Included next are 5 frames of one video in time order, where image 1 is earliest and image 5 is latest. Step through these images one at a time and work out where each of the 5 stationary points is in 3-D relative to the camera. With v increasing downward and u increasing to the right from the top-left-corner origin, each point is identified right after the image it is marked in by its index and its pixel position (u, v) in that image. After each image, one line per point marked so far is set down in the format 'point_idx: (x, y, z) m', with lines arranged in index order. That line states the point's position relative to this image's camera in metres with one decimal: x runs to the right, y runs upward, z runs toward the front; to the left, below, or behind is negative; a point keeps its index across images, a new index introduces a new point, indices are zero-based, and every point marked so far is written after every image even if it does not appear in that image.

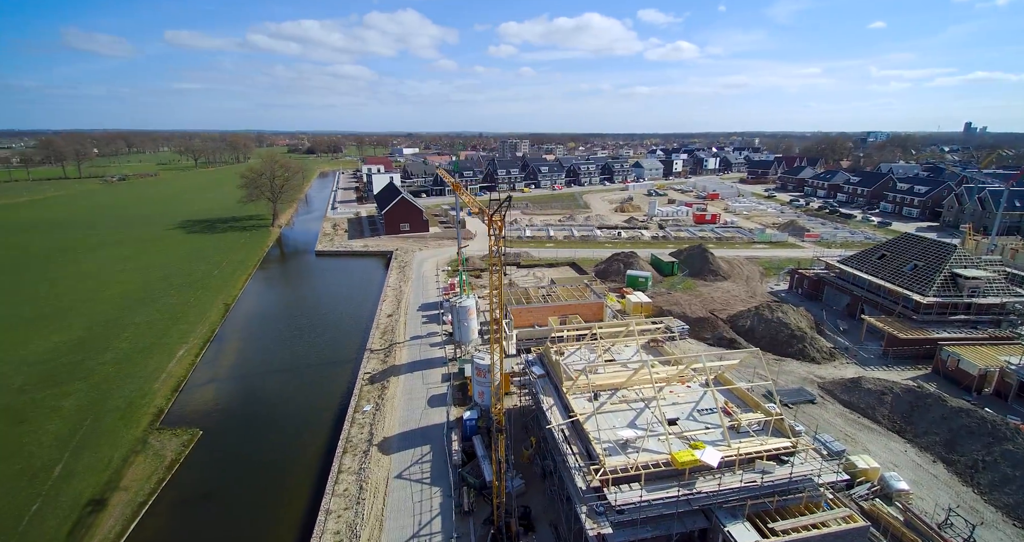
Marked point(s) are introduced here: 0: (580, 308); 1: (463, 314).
0: (+2.4, -1.4, +17.6) m
1: (-1.5, -1.3, +15.3) m
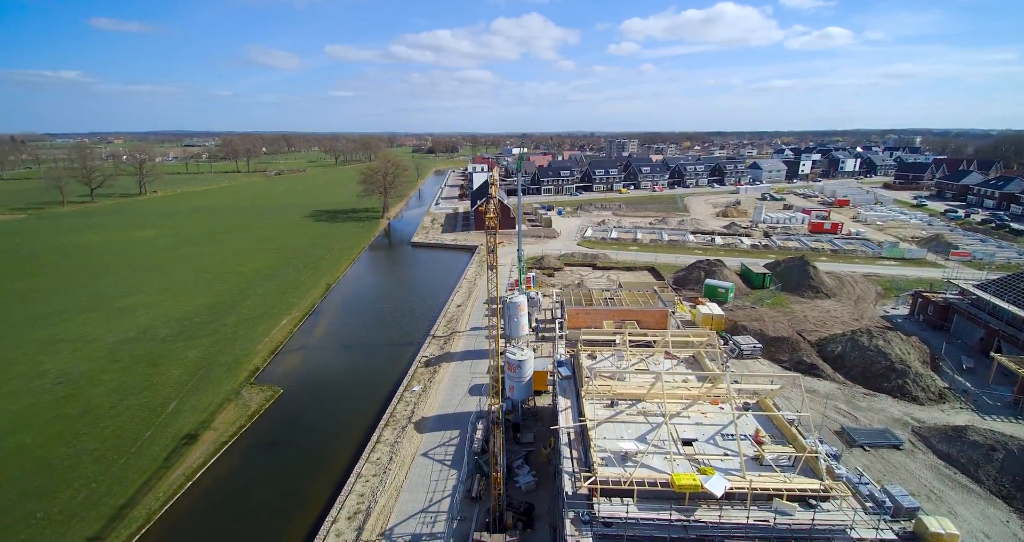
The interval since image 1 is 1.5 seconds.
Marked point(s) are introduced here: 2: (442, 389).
0: (+4.4, -1.5, +16.9) m
1: (0.0, -1.2, +15.6) m
2: (-2.1, -3.5, +14.7) m
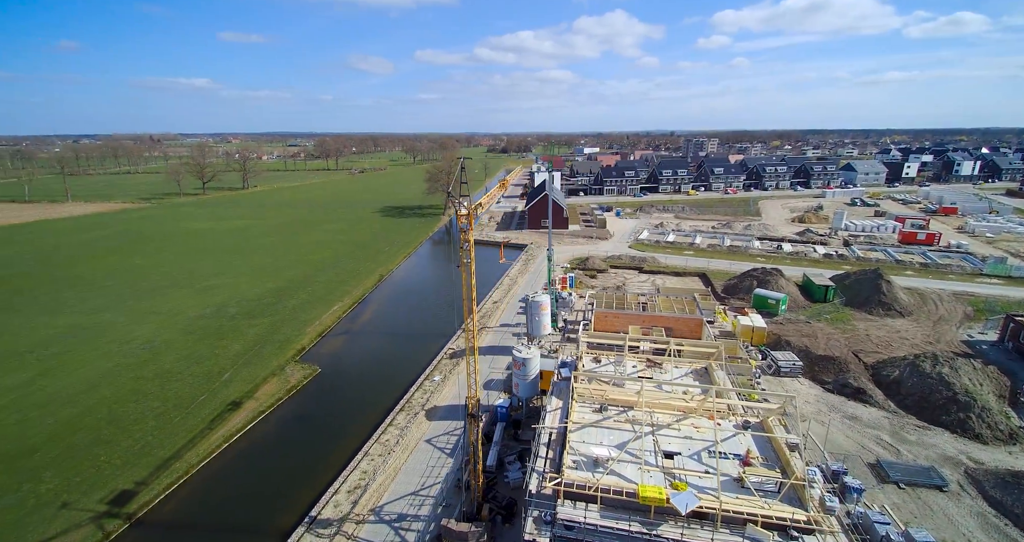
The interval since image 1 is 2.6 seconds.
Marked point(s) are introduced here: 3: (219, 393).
0: (+5.2, -1.7, +16.1) m
1: (+0.7, -1.2, +15.7) m
2: (-1.6, -3.3, +15.1) m
3: (-9.1, -3.8, +15.5) m
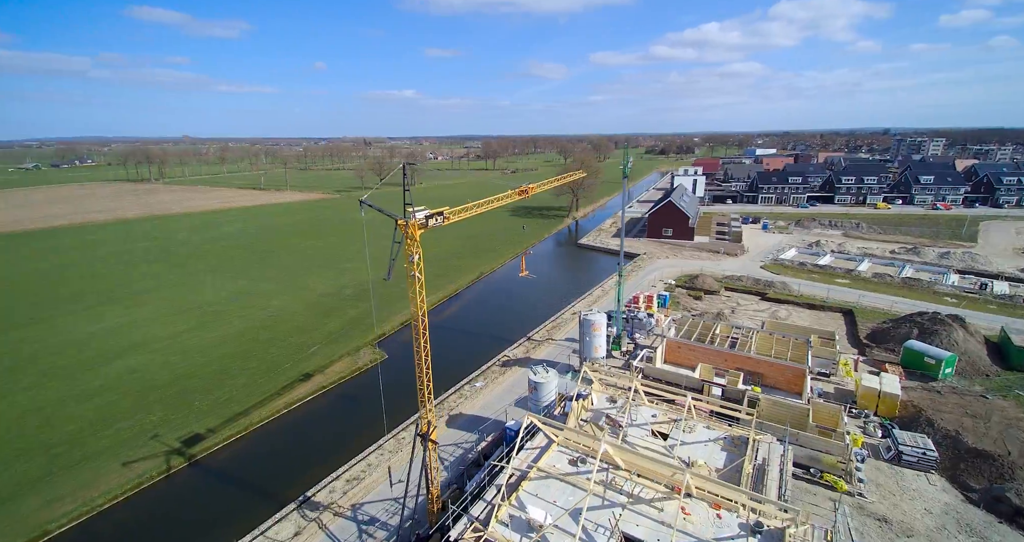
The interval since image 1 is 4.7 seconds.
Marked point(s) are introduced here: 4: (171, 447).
0: (+6.4, -2.5, +12.8) m
1: (+2.1, -1.6, +14.0) m
2: (-0.4, -3.5, +14.3) m
3: (-7.4, -3.3, +17.3) m
4: (-9.3, -4.8, +13.6) m
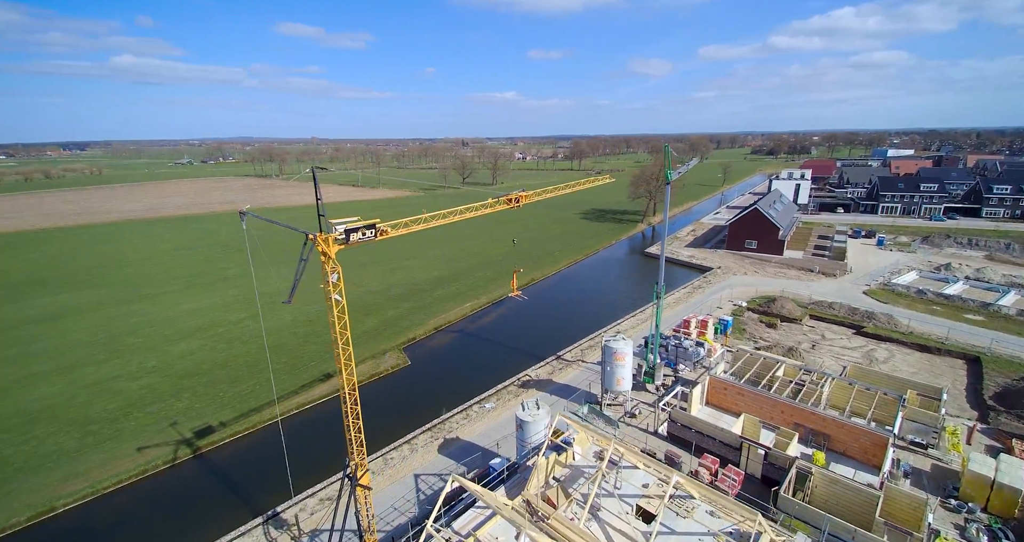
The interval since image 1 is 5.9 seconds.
0: (+6.2, -3.1, +9.8) m
1: (+2.3, -2.0, +11.8) m
2: (-0.2, -3.7, +12.7) m
3: (-6.4, -3.2, +17.0) m
4: (-9.1, -4.6, +13.8) m
